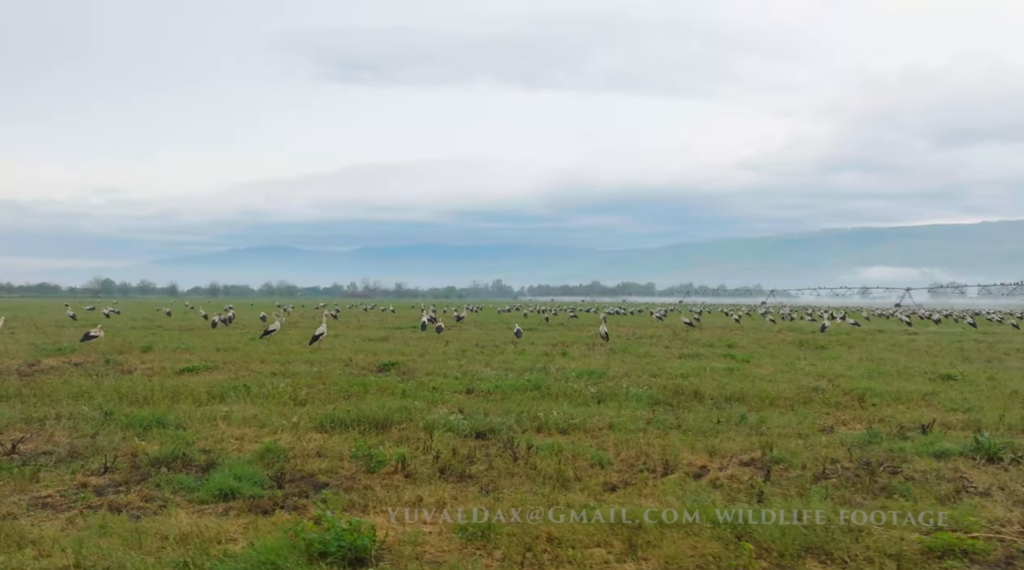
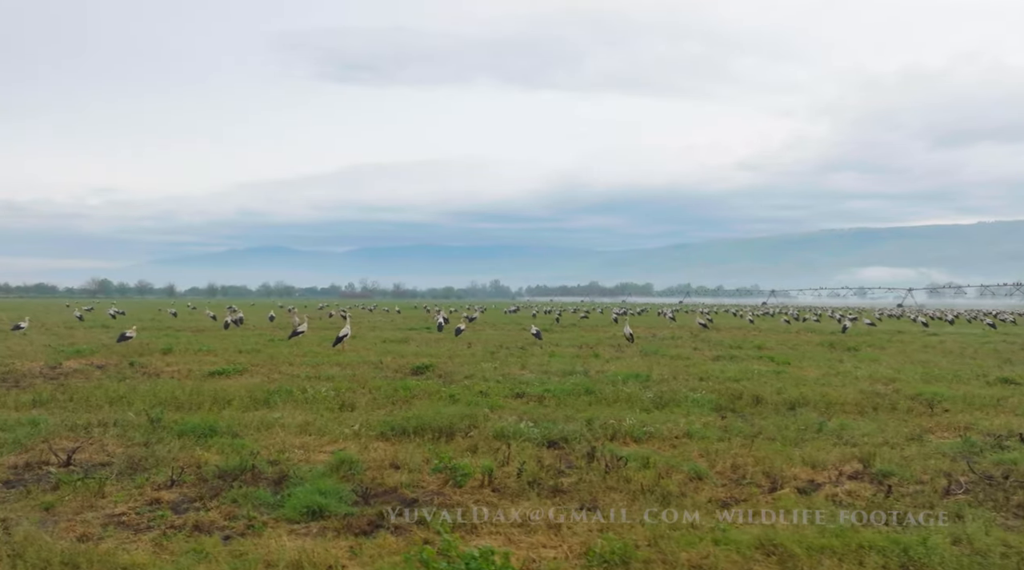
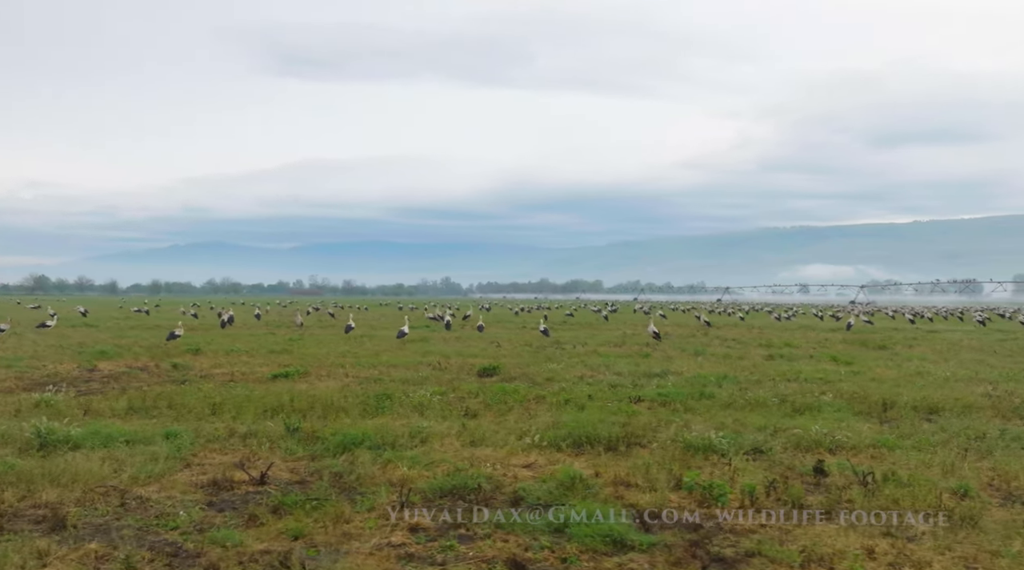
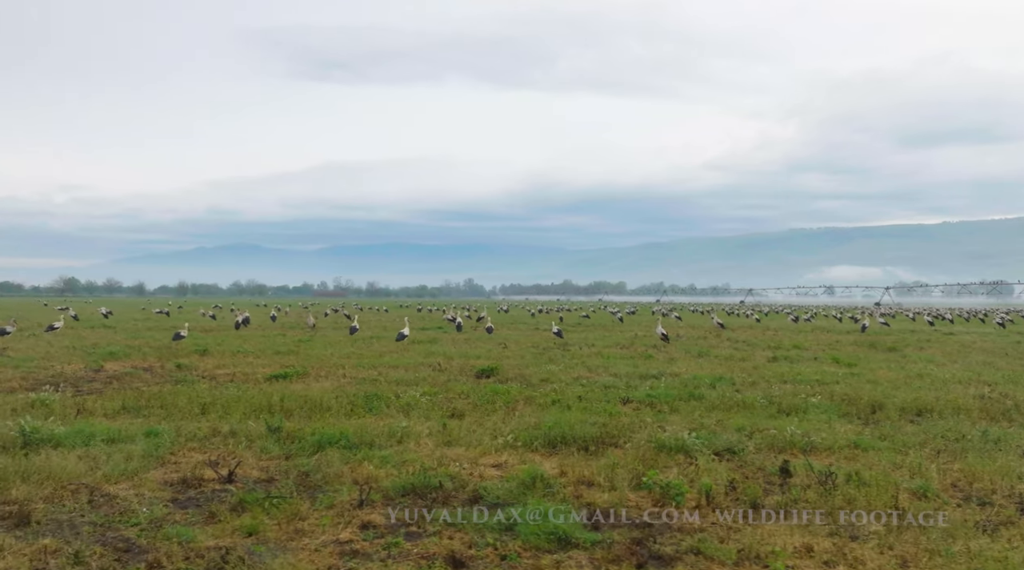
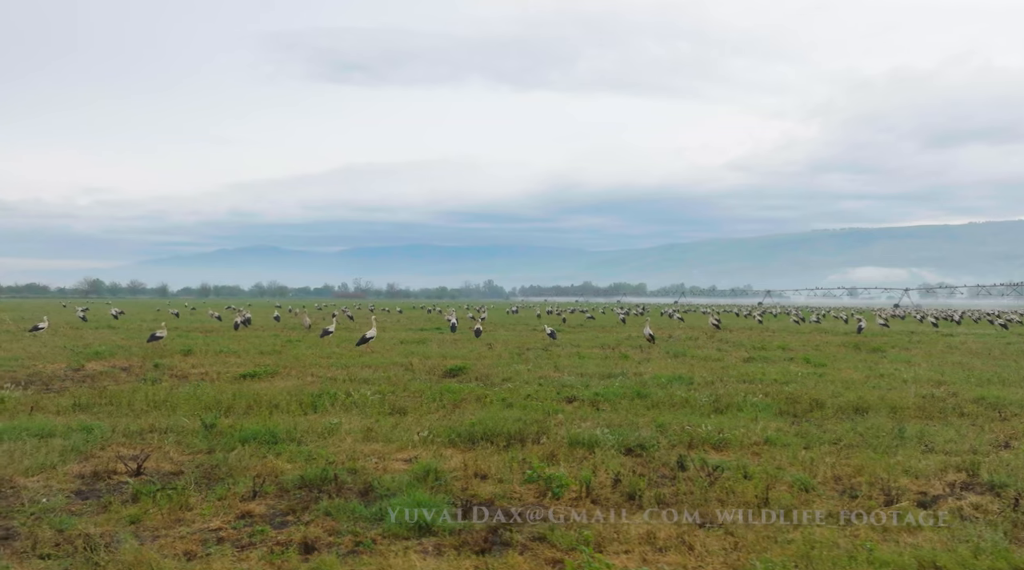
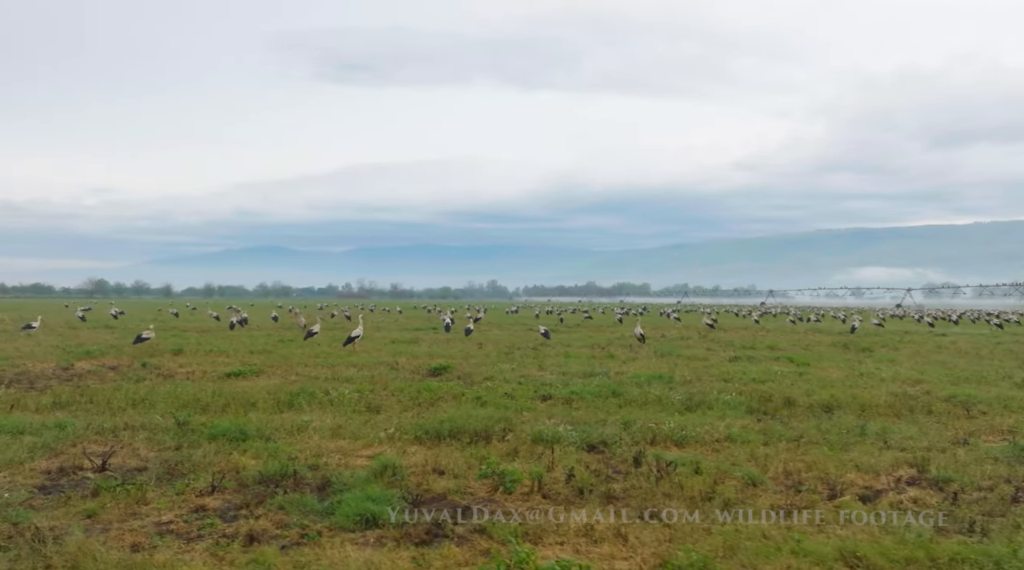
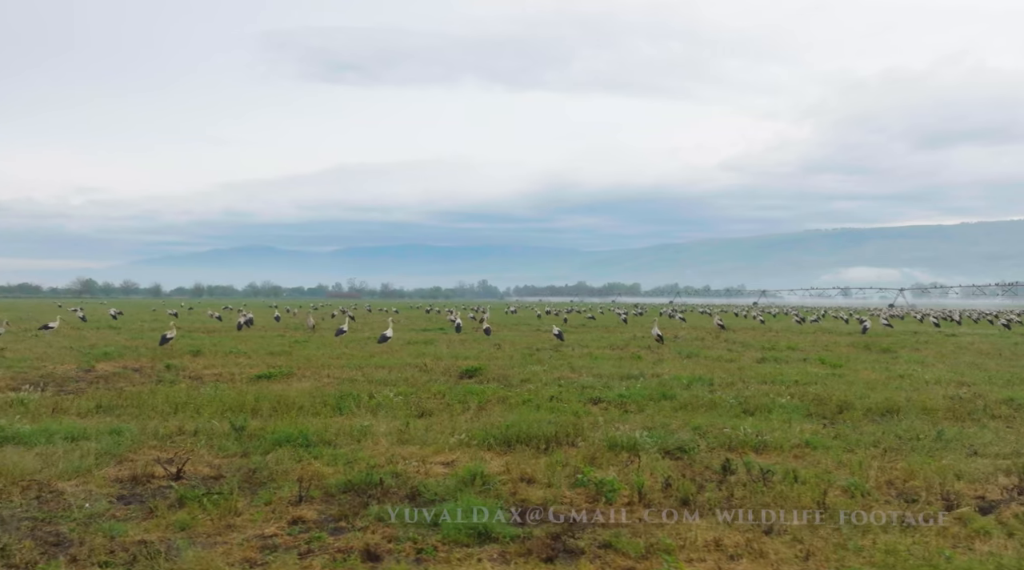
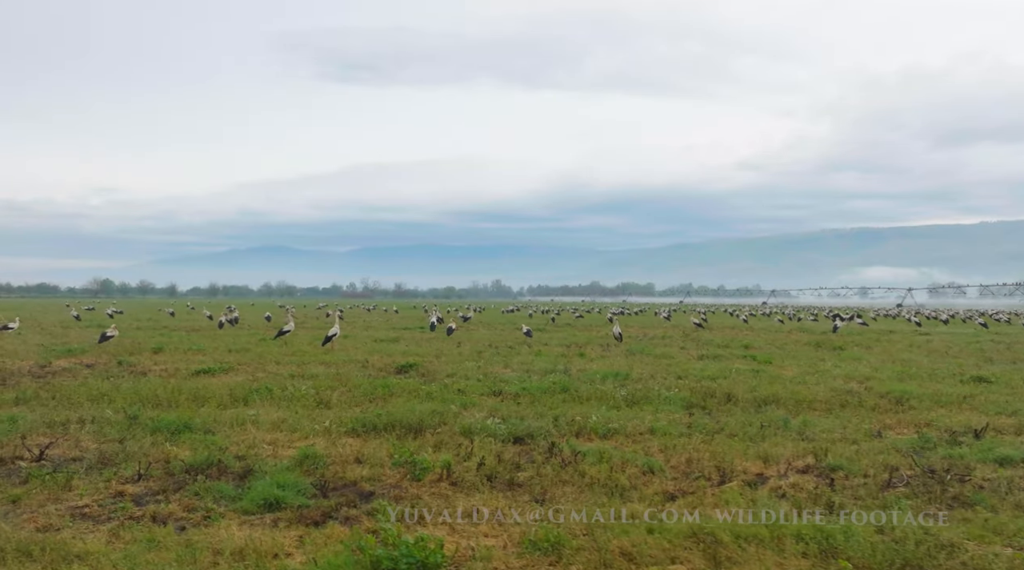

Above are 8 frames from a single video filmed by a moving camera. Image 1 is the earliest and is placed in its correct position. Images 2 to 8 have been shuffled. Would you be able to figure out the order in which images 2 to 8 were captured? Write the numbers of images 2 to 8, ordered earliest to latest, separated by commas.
8, 2, 6, 5, 7, 4, 3
